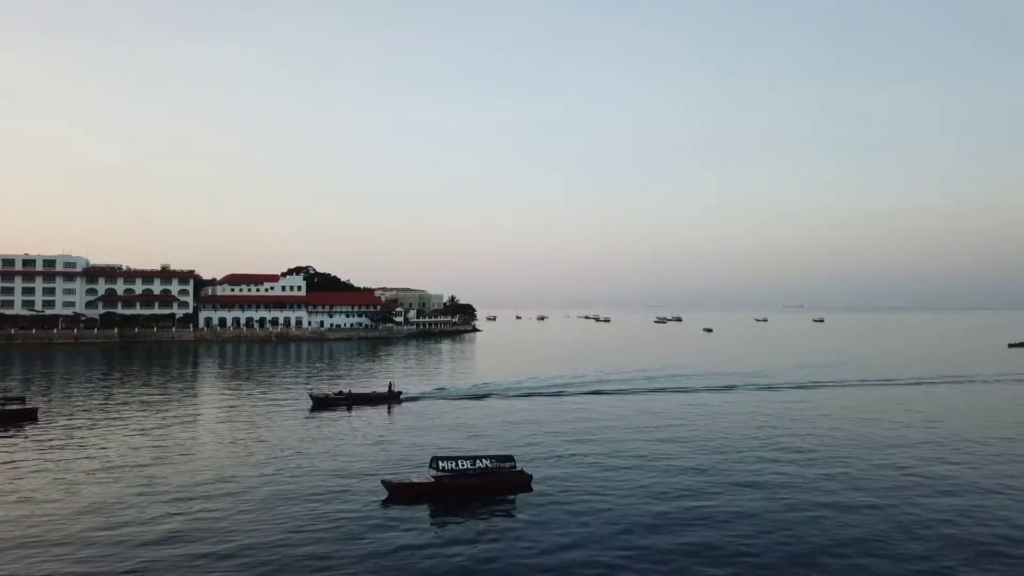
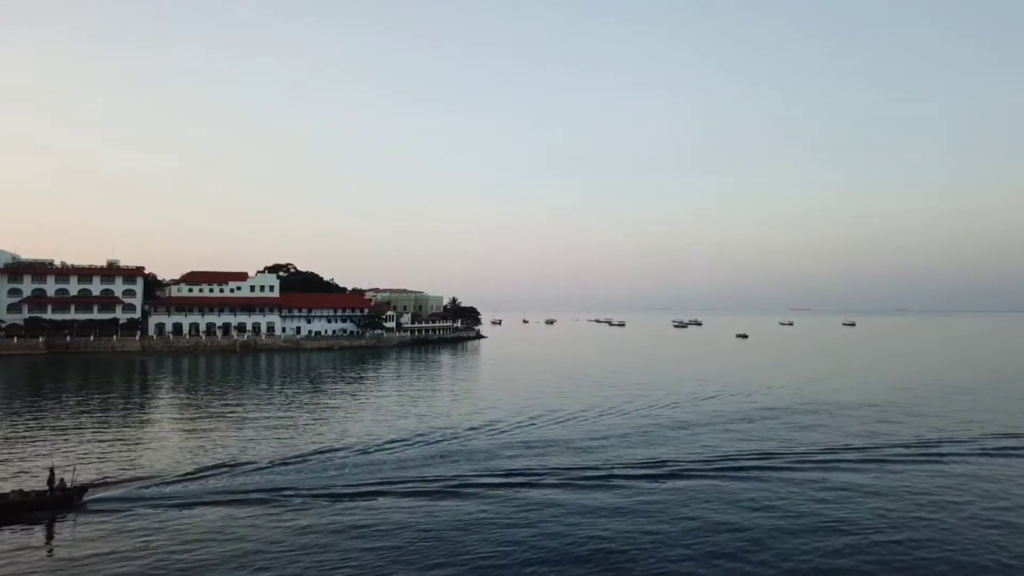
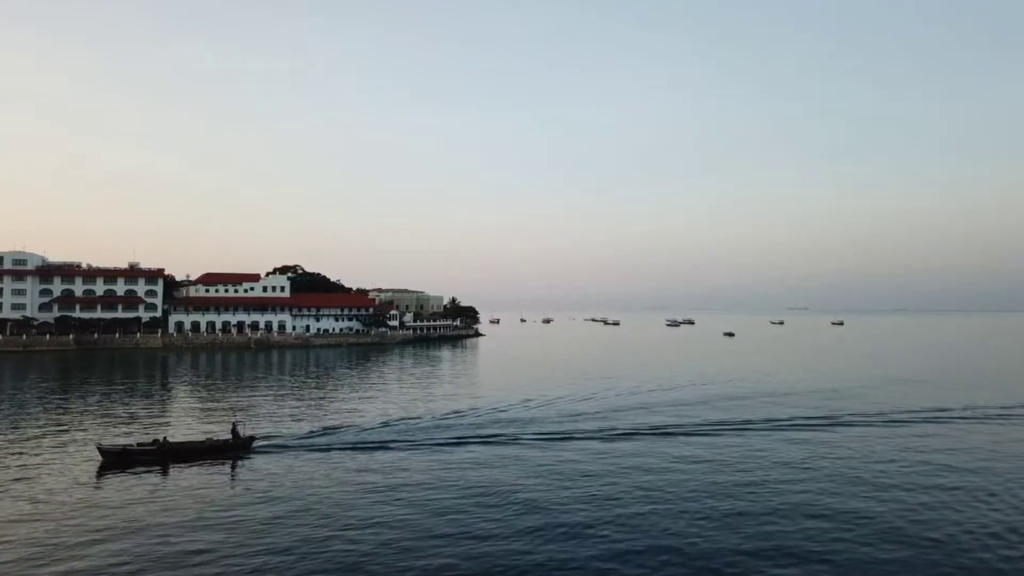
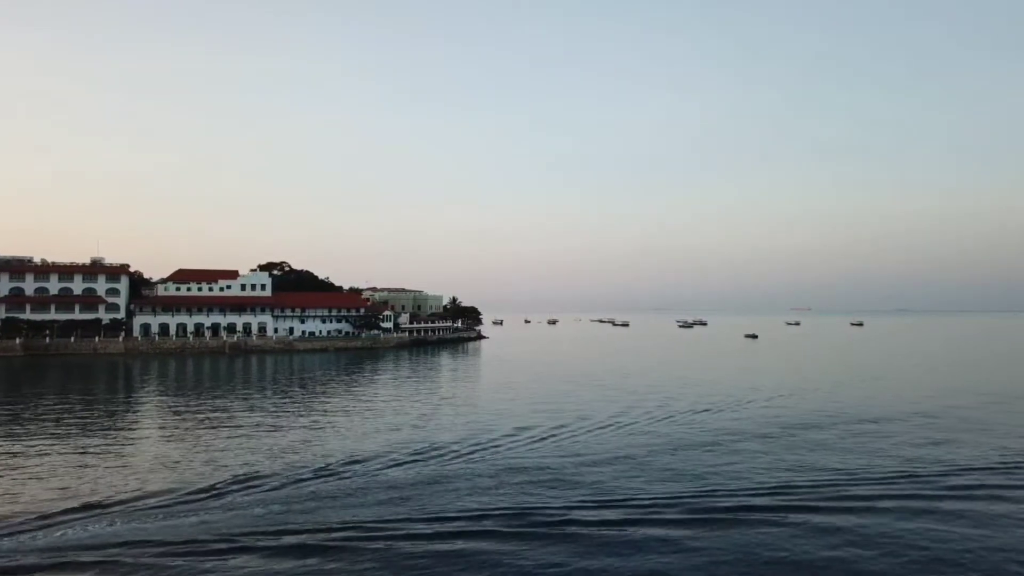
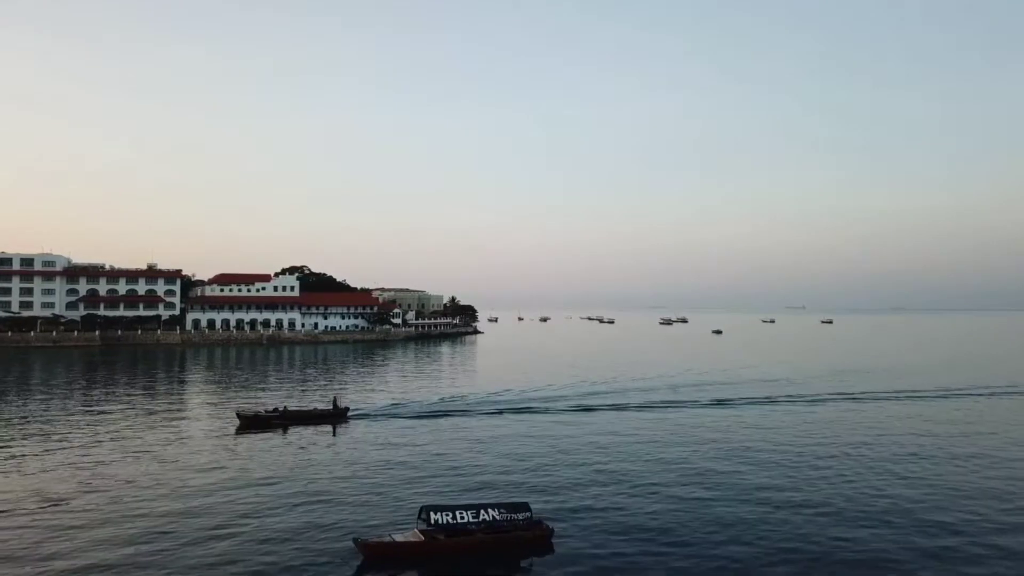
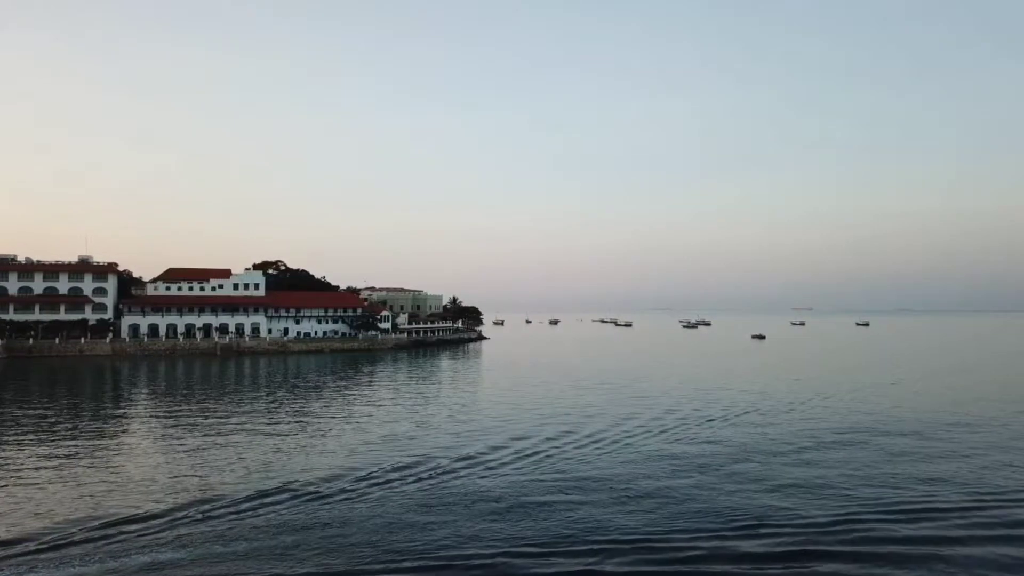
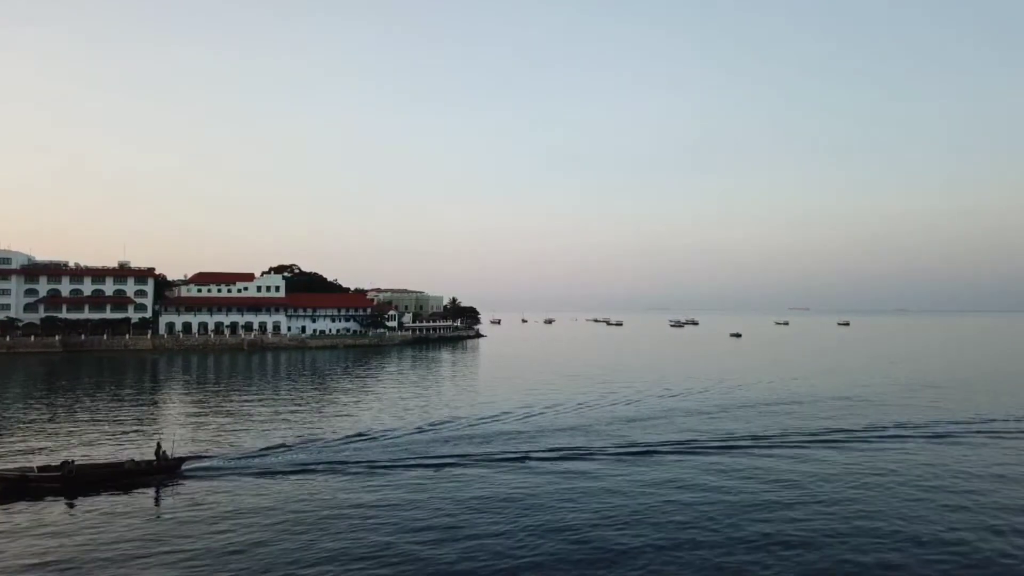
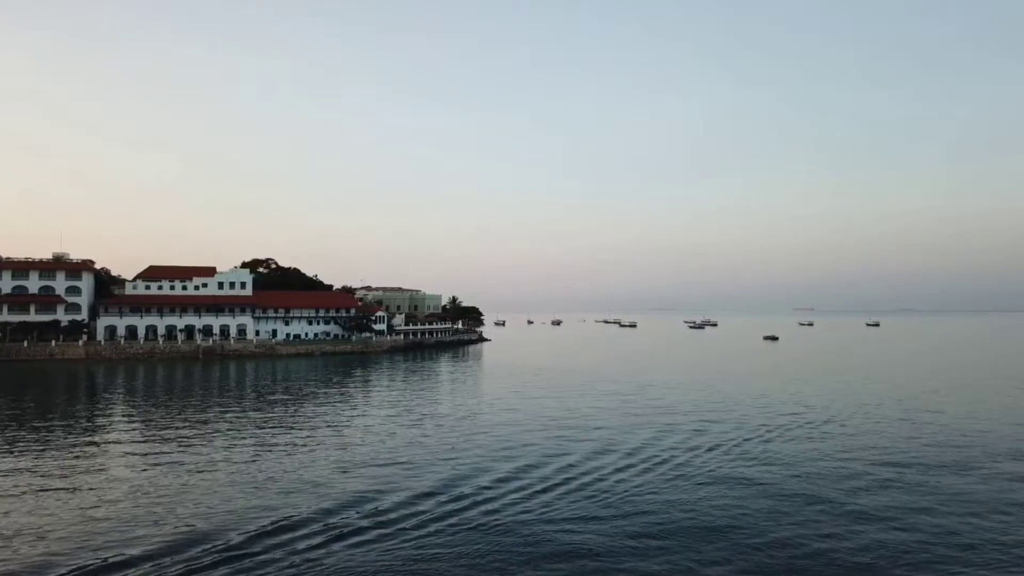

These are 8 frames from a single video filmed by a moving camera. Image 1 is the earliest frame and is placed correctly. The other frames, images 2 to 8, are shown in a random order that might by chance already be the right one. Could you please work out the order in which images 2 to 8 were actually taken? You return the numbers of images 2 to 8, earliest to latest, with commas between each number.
5, 3, 7, 2, 4, 6, 8
